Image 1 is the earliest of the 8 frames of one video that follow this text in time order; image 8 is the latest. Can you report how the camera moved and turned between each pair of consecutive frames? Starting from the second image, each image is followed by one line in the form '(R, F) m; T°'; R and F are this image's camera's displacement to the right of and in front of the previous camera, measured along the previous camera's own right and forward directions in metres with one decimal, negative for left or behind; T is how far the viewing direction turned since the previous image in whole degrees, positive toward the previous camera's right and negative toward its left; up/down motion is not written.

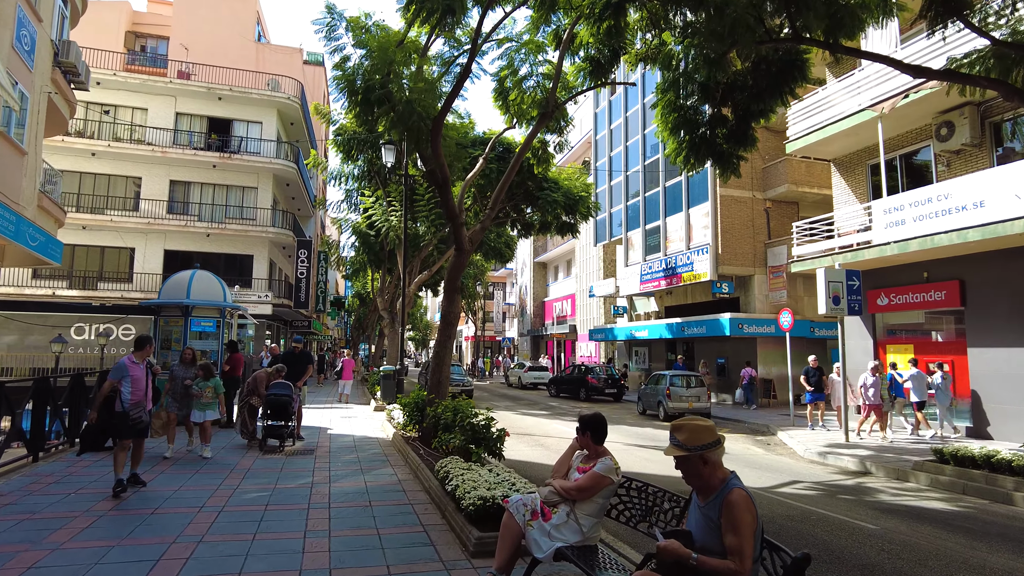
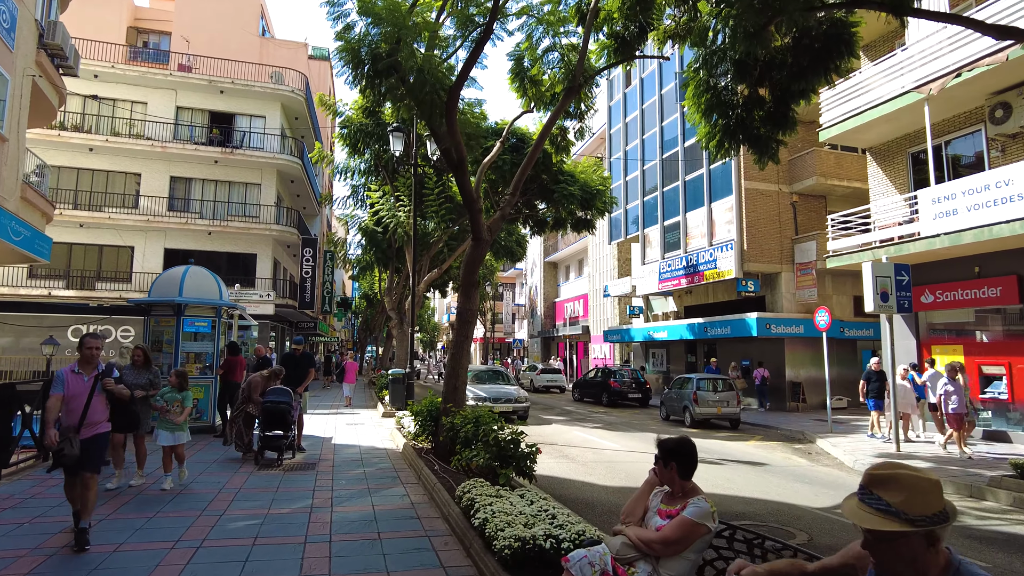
(-0.2, +1.0) m; -1°
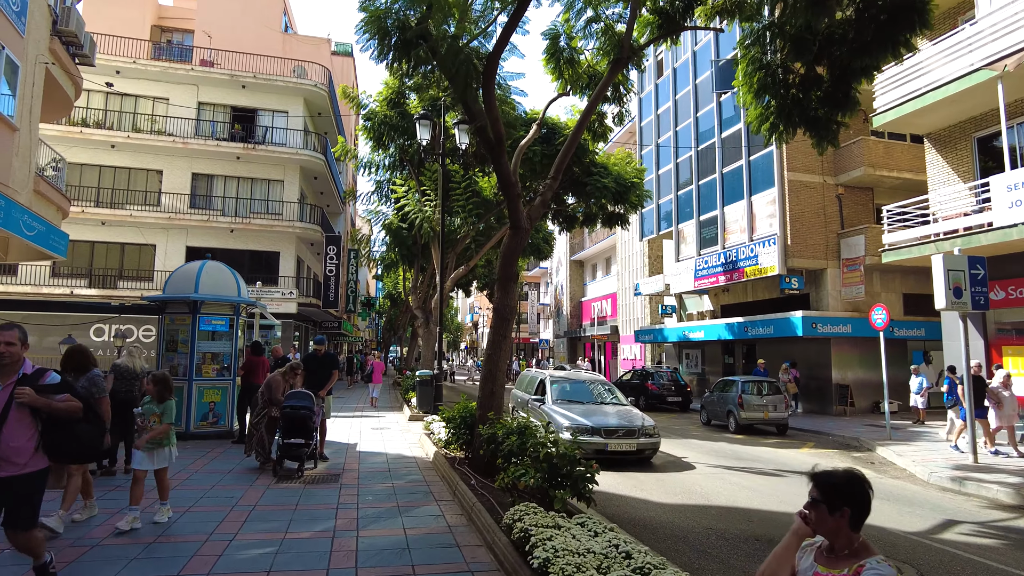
(-0.2, +0.8) m; -2°
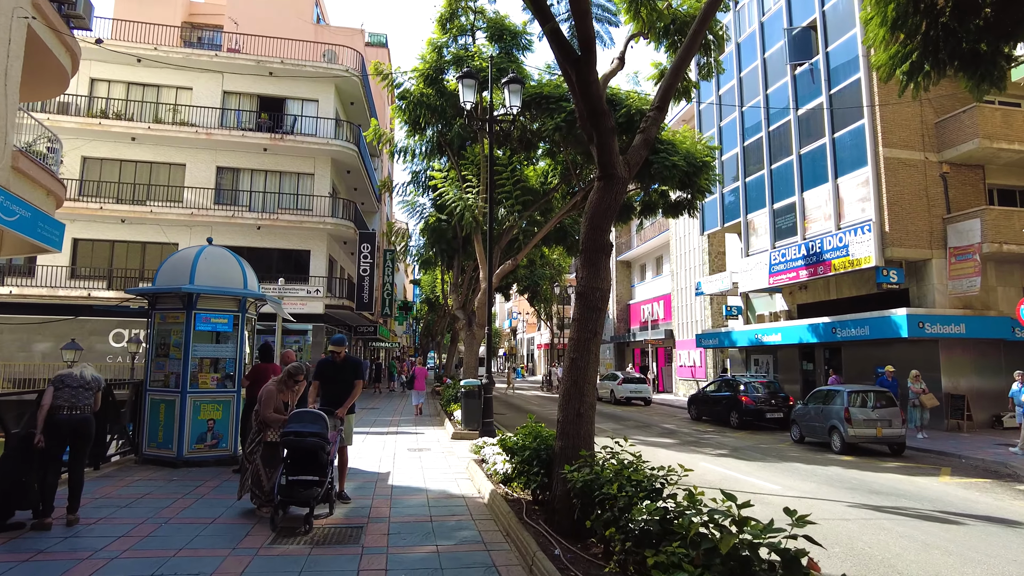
(-0.4, +2.2) m; -3°
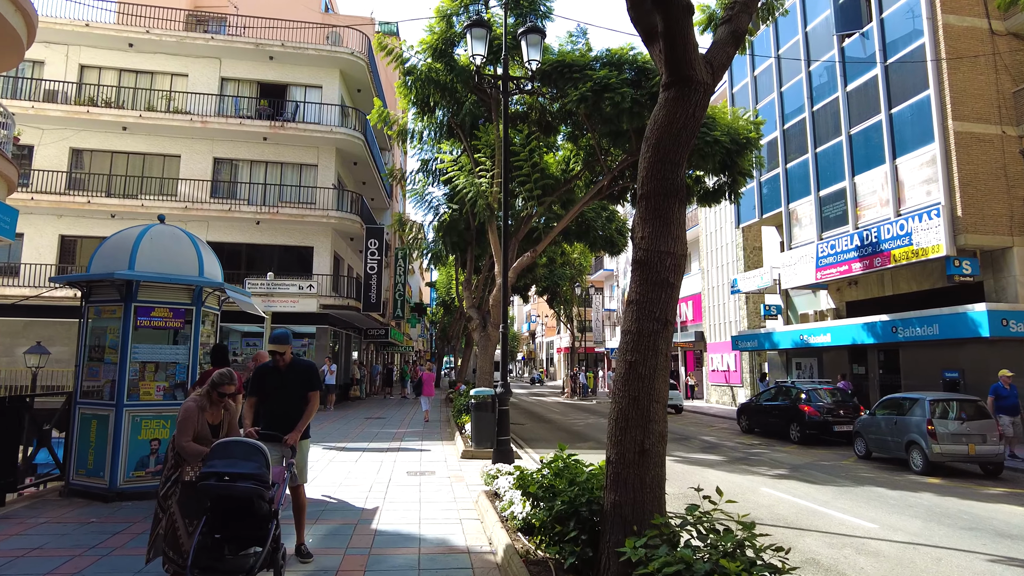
(0.0, +1.8) m; -2°
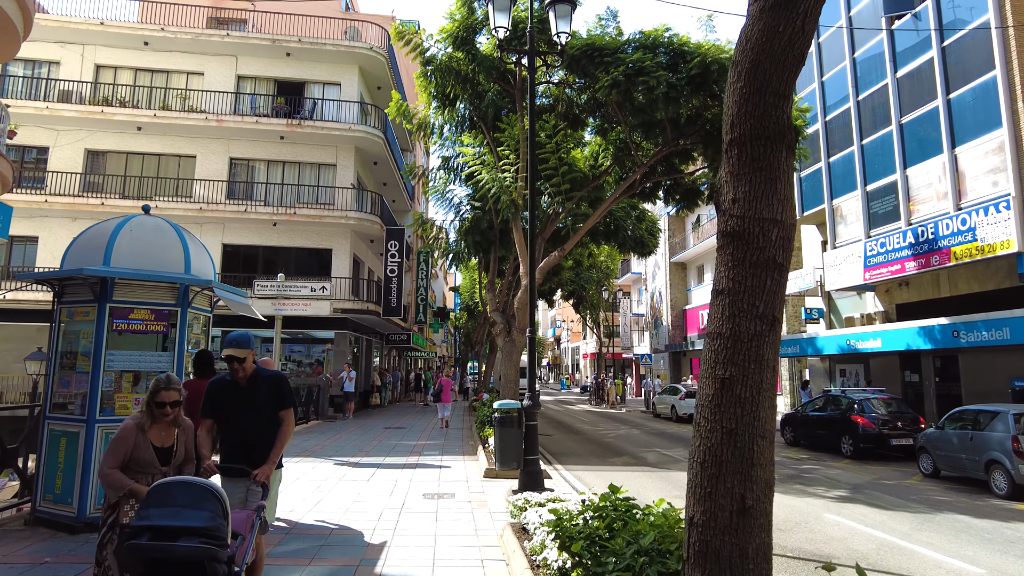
(0.0, +1.0) m; -2°
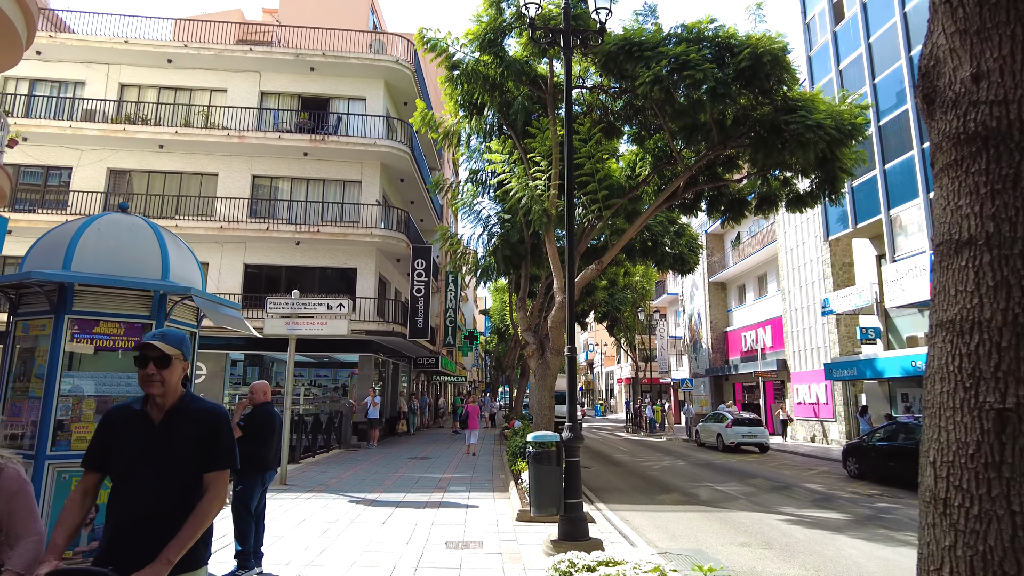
(0.0, +1.1) m; -3°
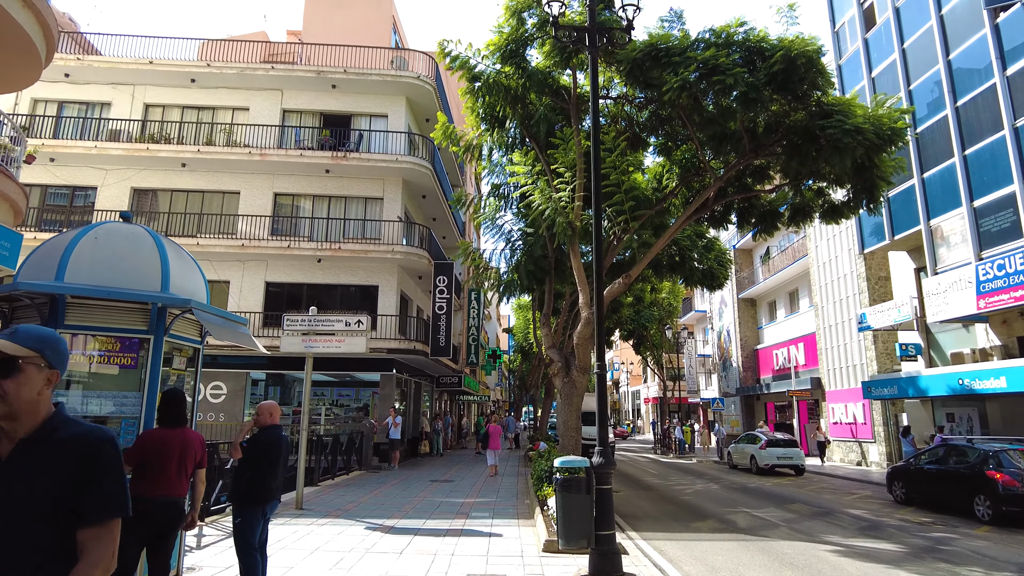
(0.0, +0.4) m; -2°
